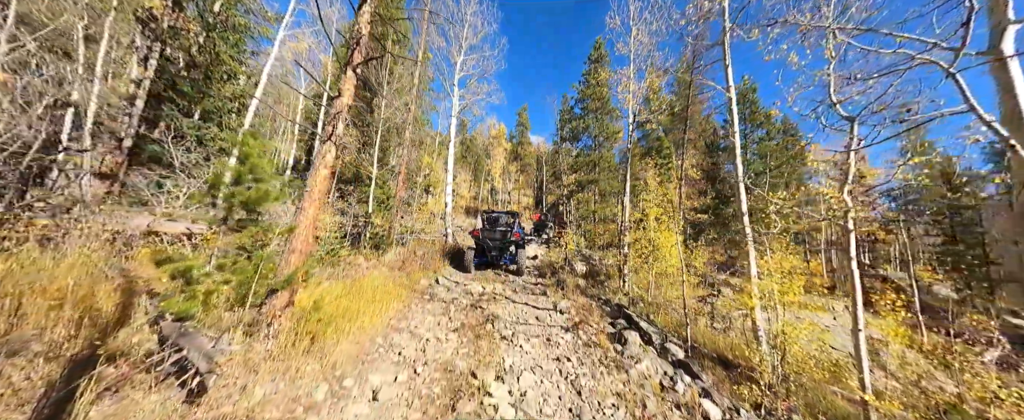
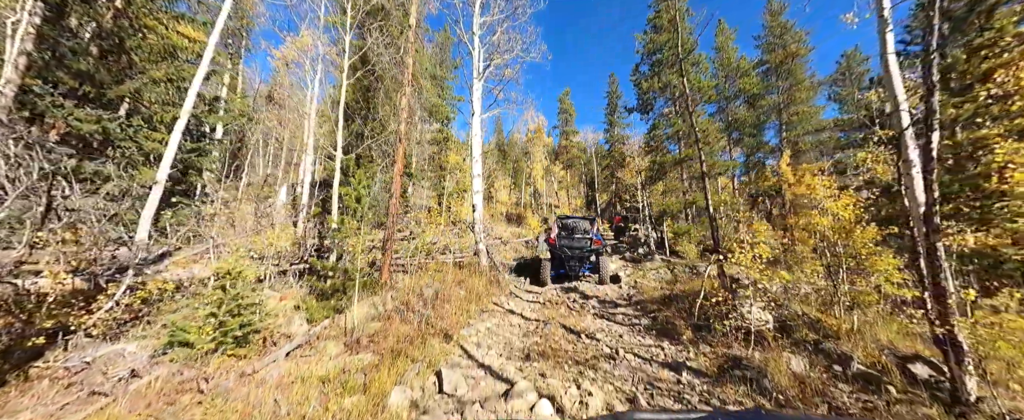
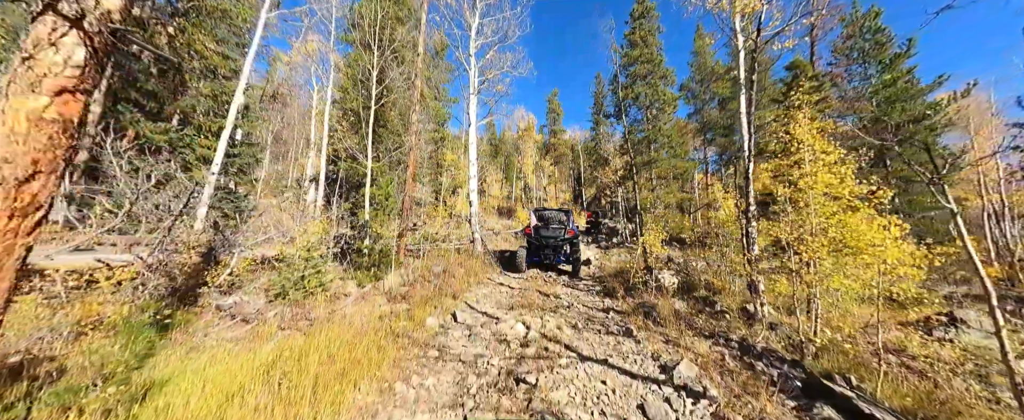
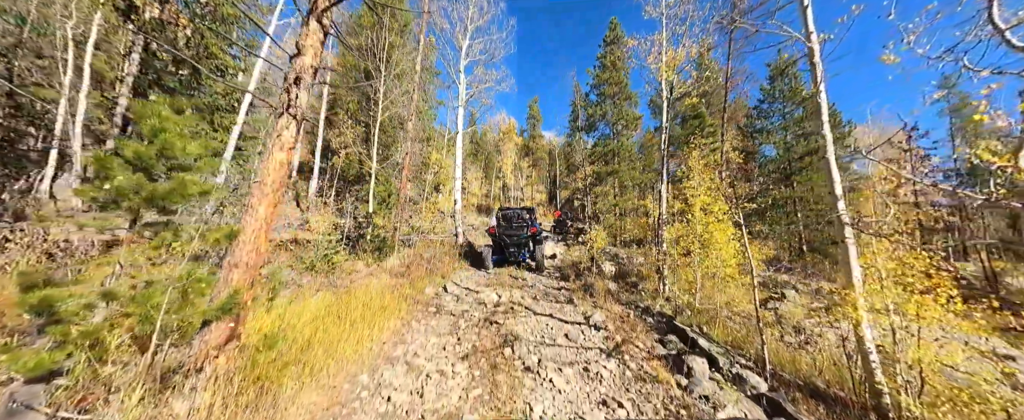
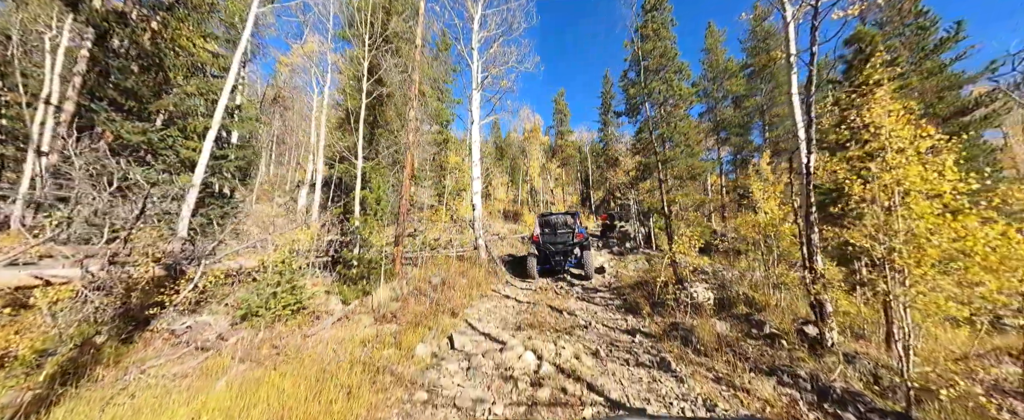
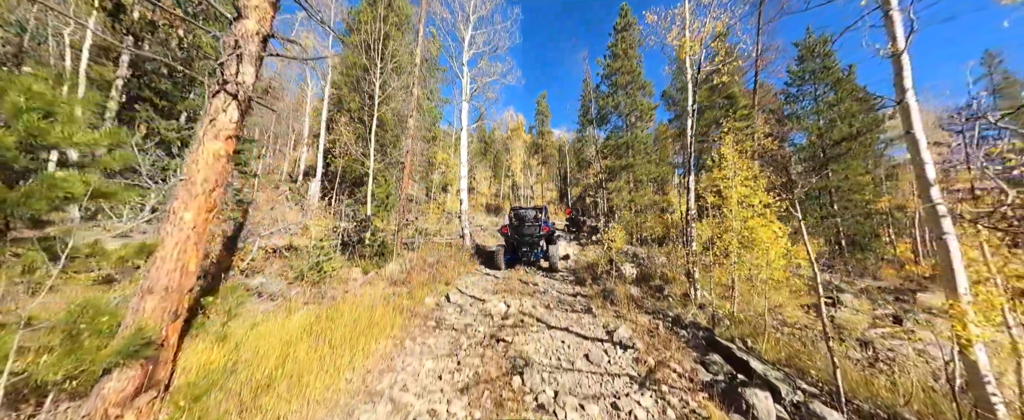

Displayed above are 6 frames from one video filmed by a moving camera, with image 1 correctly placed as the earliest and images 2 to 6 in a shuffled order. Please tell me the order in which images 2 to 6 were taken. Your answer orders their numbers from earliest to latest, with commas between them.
4, 6, 3, 5, 2
